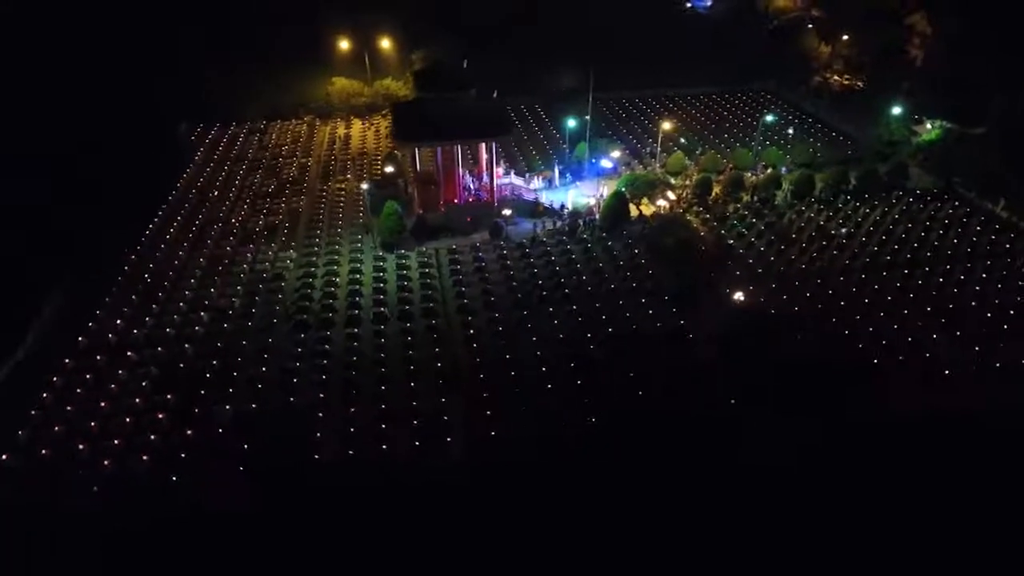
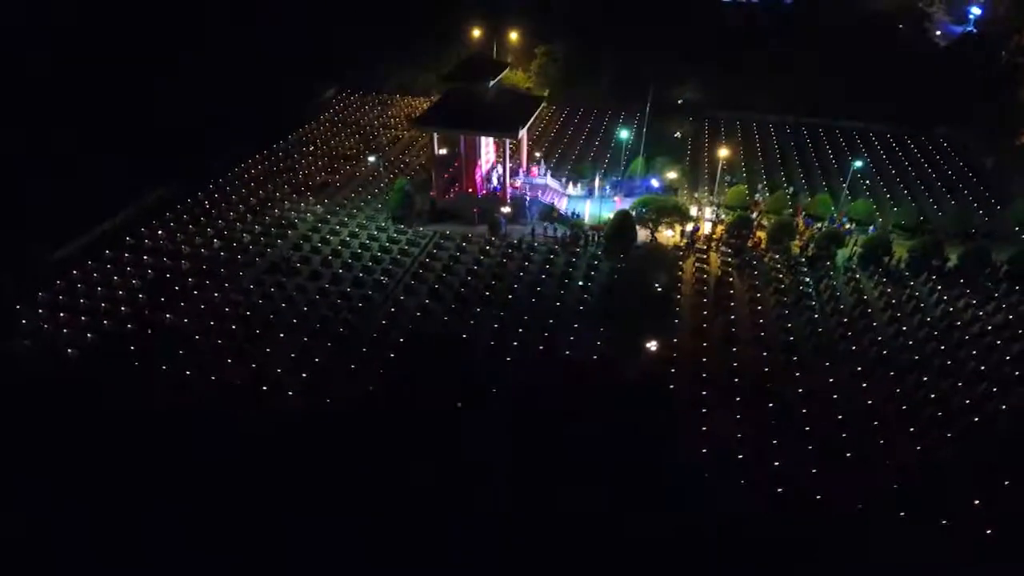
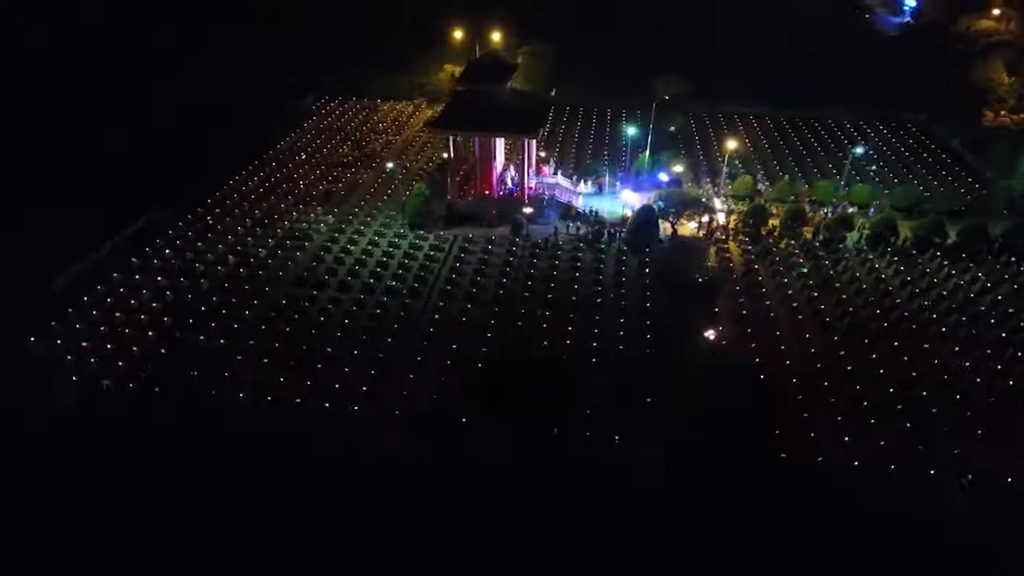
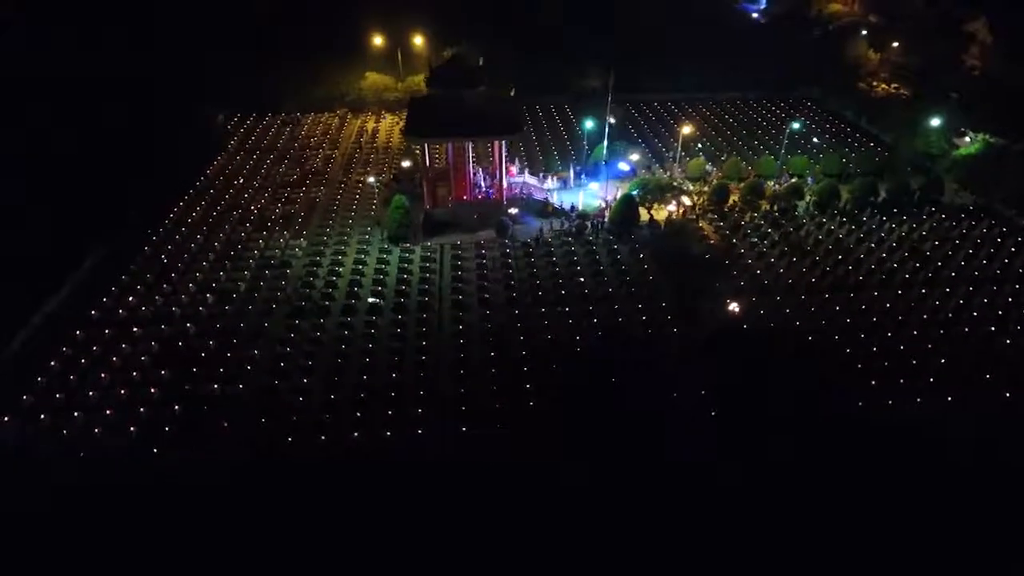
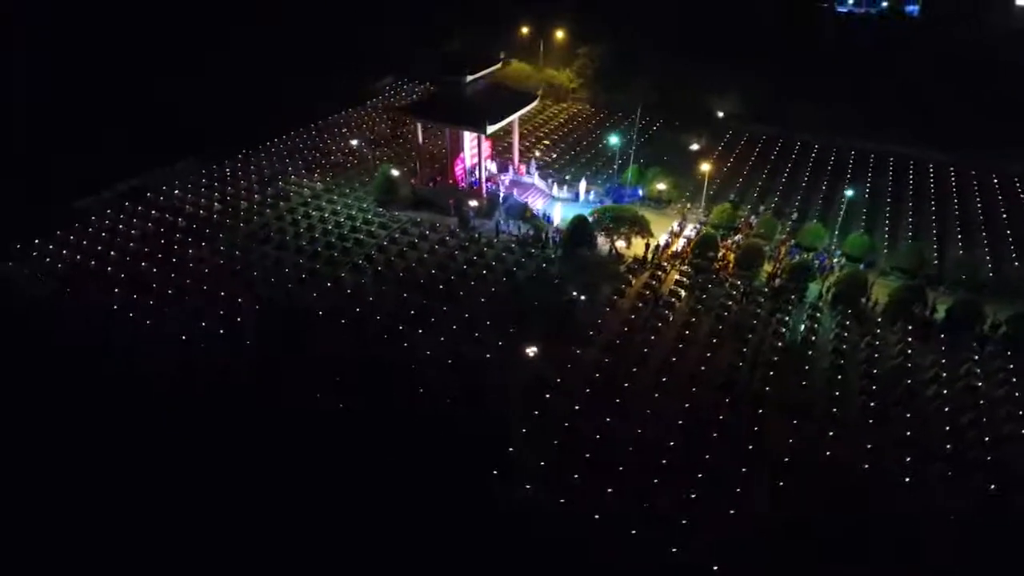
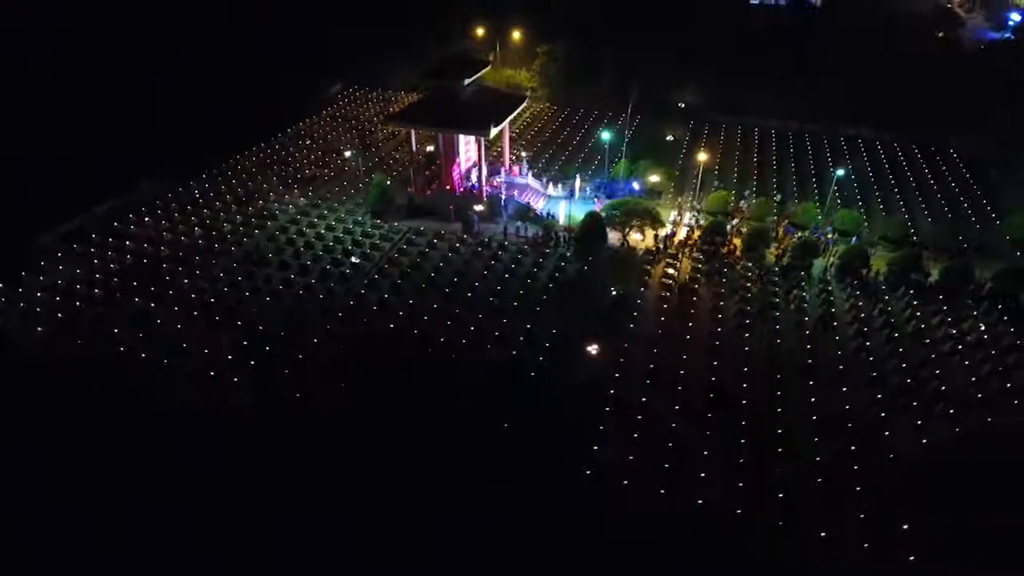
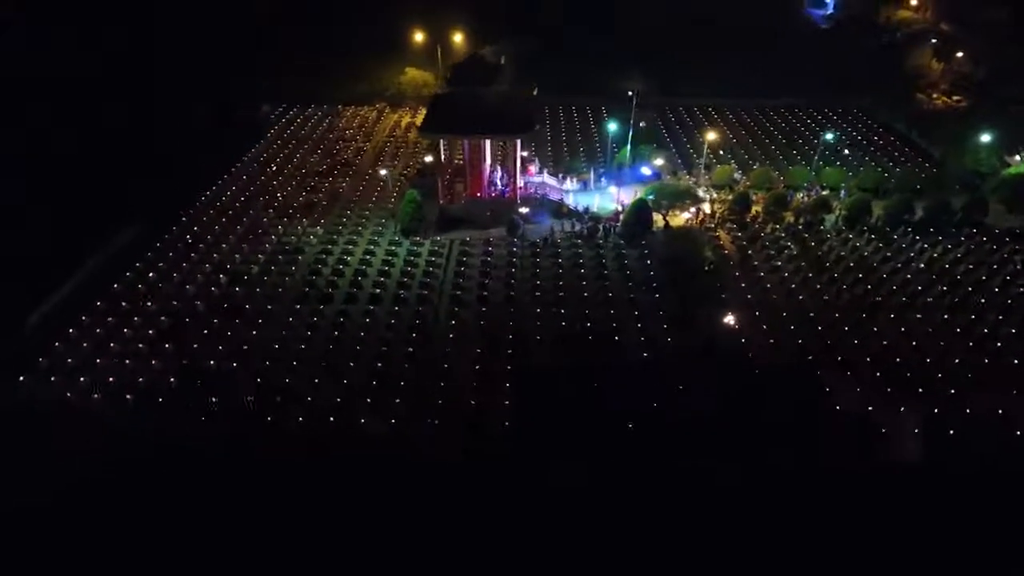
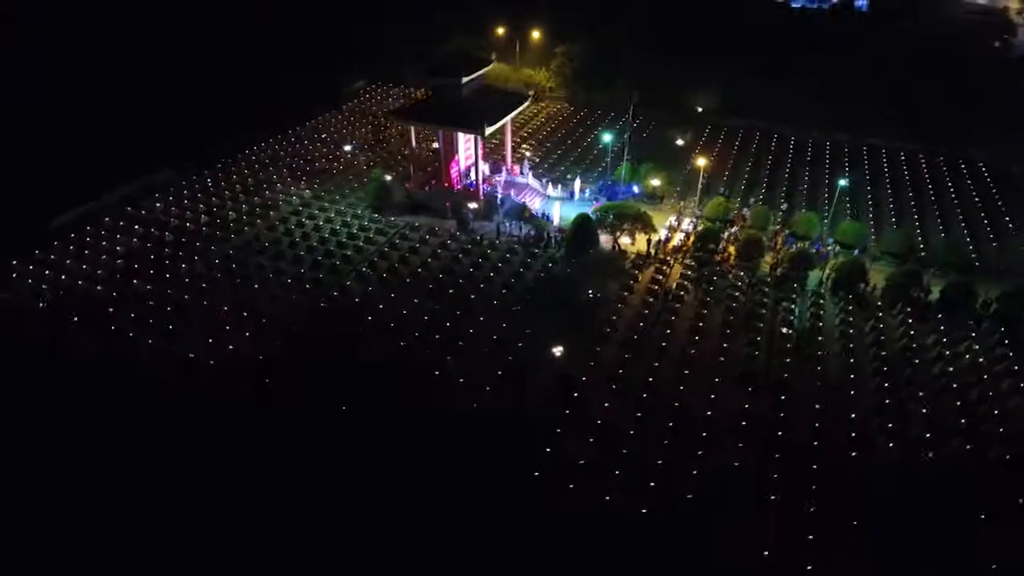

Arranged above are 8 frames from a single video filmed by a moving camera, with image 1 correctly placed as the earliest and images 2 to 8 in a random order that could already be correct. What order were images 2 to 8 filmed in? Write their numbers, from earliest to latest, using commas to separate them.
4, 7, 3, 2, 6, 8, 5
